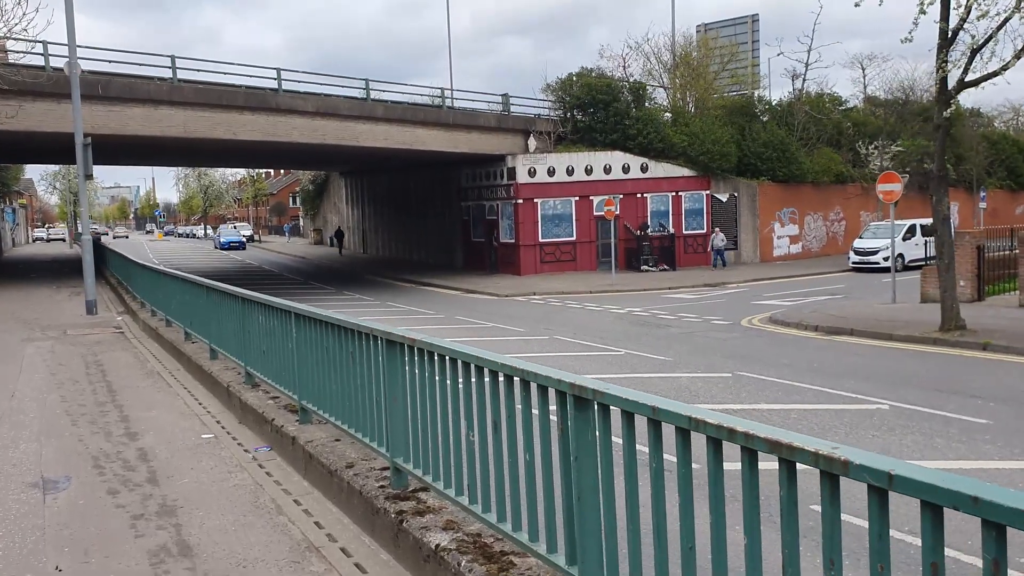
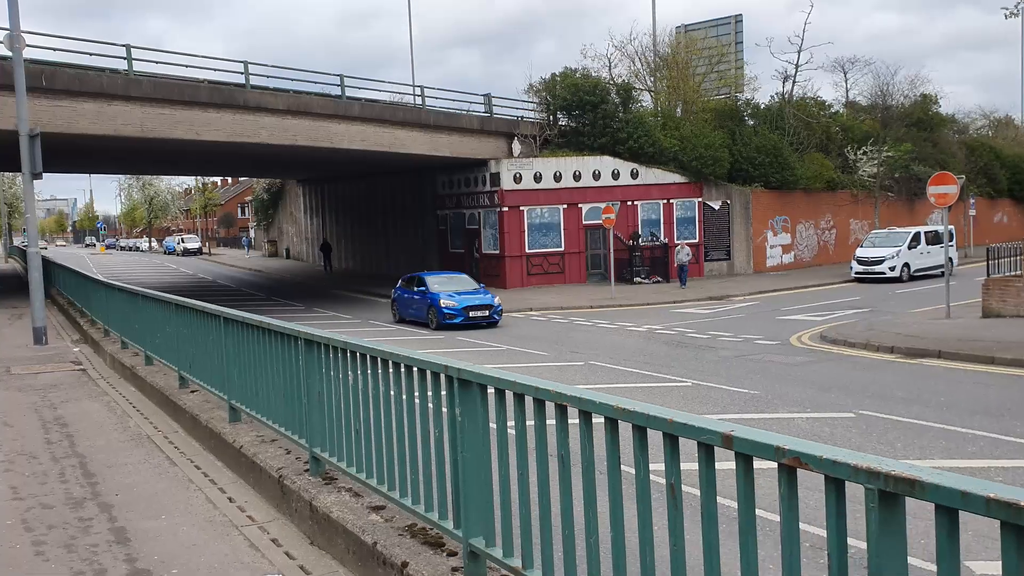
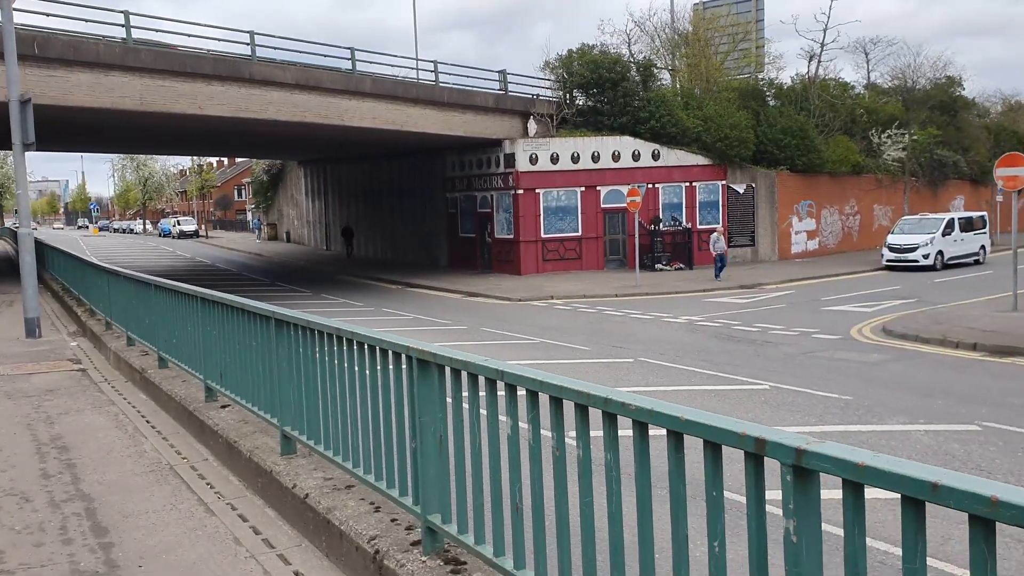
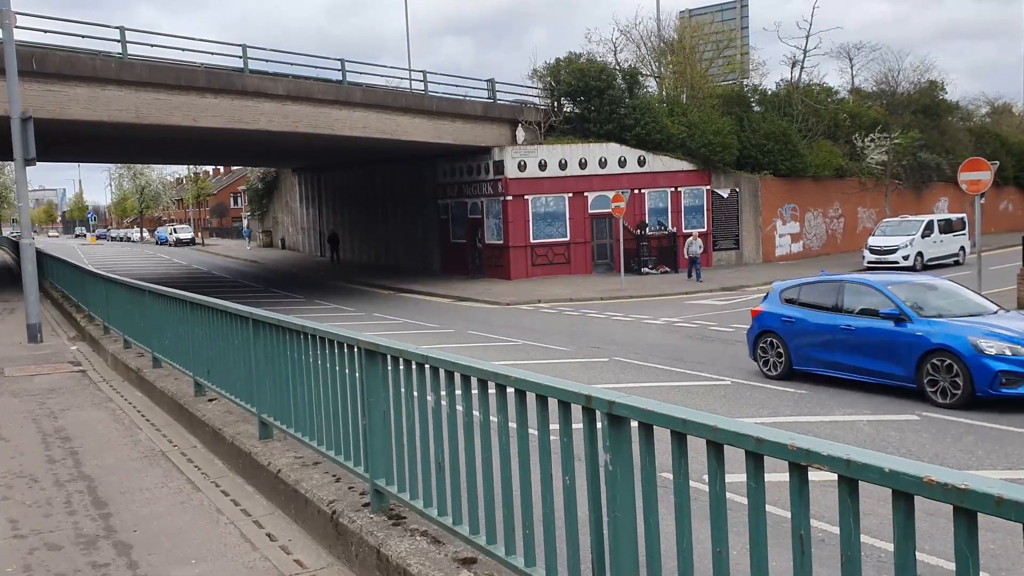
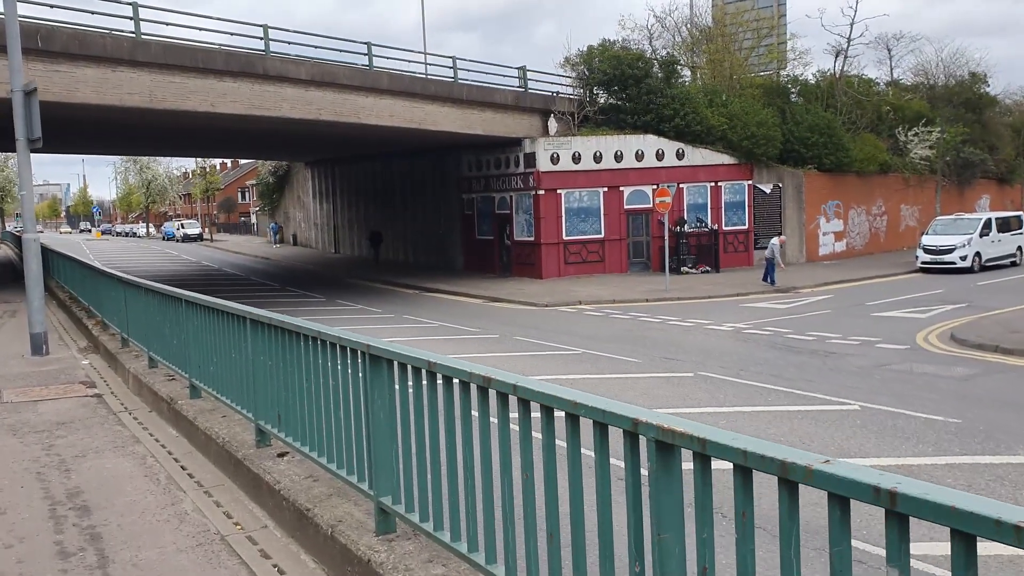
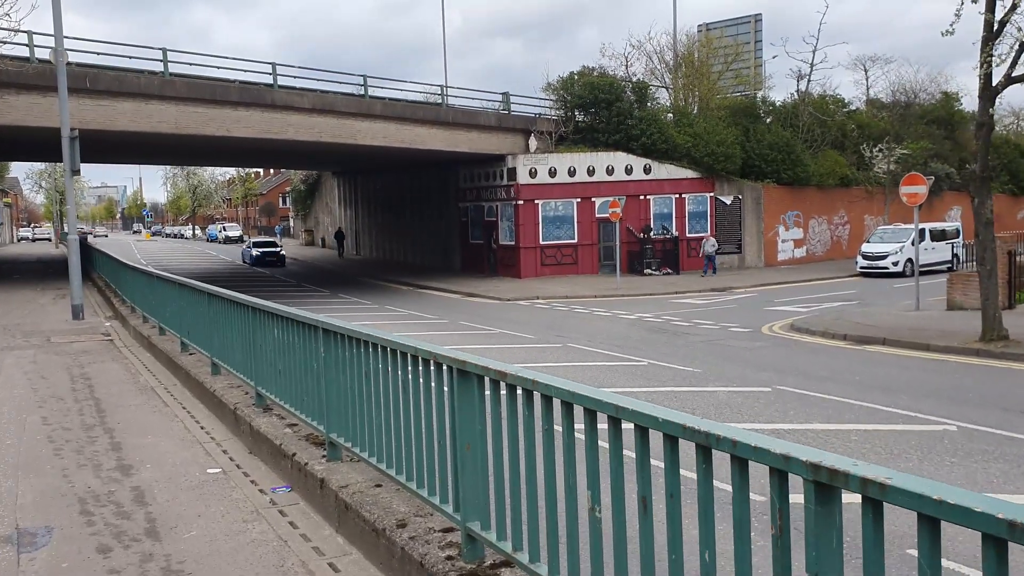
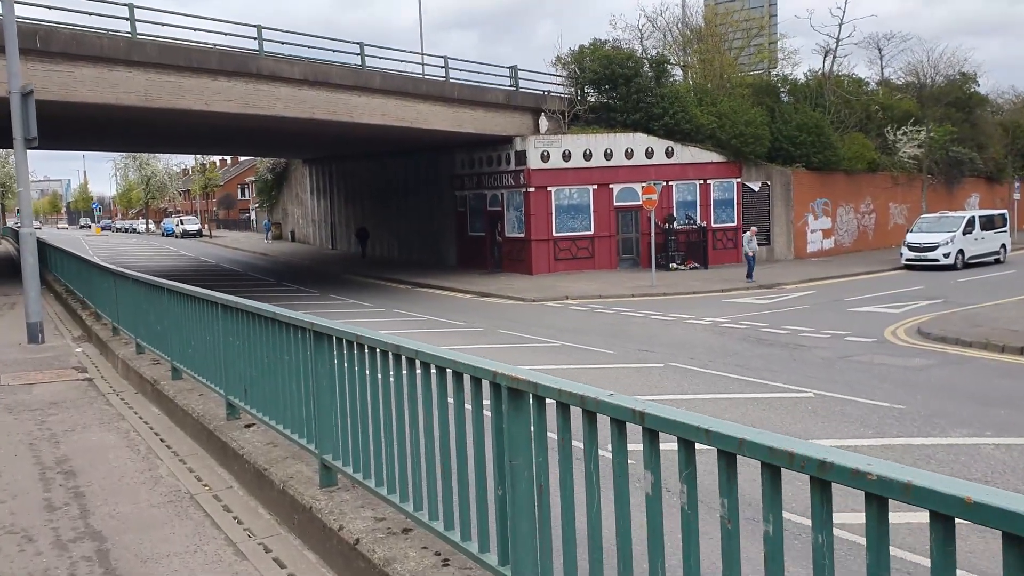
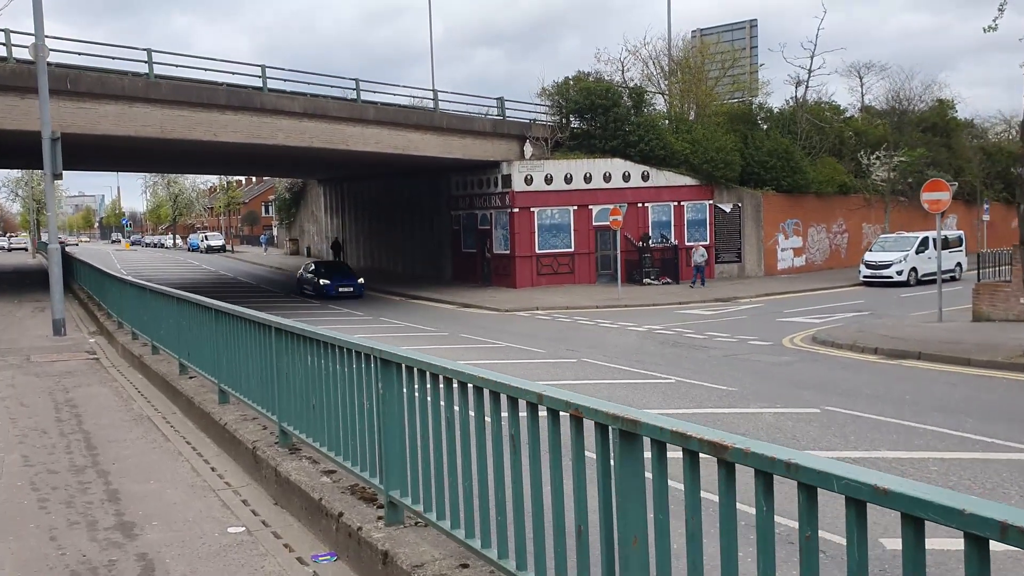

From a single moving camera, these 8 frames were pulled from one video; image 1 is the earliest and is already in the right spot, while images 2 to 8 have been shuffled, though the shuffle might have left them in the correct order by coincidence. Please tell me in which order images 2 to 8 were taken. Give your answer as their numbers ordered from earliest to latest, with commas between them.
6, 8, 2, 4, 3, 7, 5
